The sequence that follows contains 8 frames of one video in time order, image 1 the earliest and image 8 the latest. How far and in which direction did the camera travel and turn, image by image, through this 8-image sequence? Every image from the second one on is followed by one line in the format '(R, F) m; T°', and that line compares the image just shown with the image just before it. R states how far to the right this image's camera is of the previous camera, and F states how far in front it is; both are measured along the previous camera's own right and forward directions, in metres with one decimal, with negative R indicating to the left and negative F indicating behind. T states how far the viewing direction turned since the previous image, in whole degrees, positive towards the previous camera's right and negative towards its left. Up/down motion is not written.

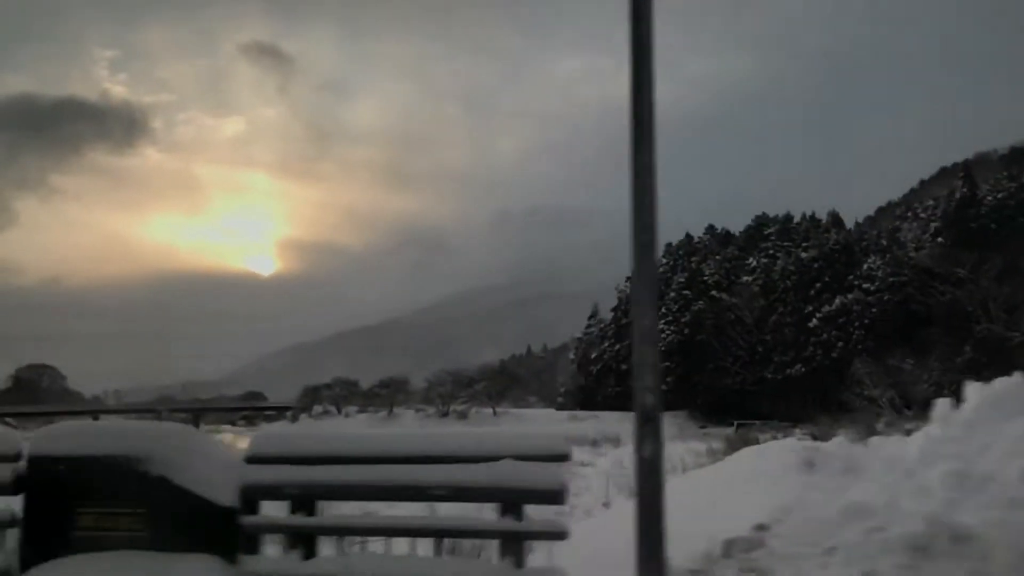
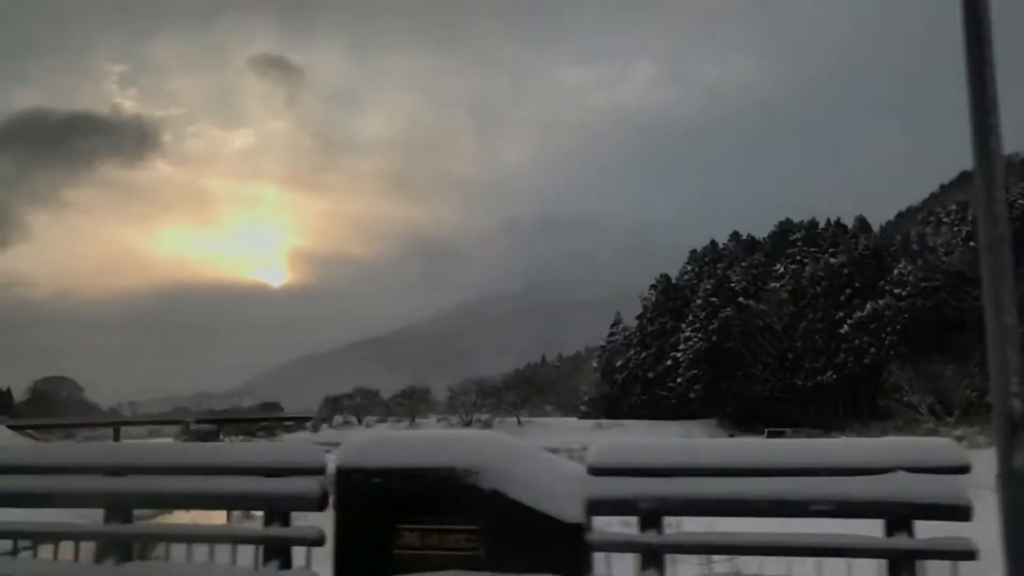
(-0.3, +0.1) m; -1°
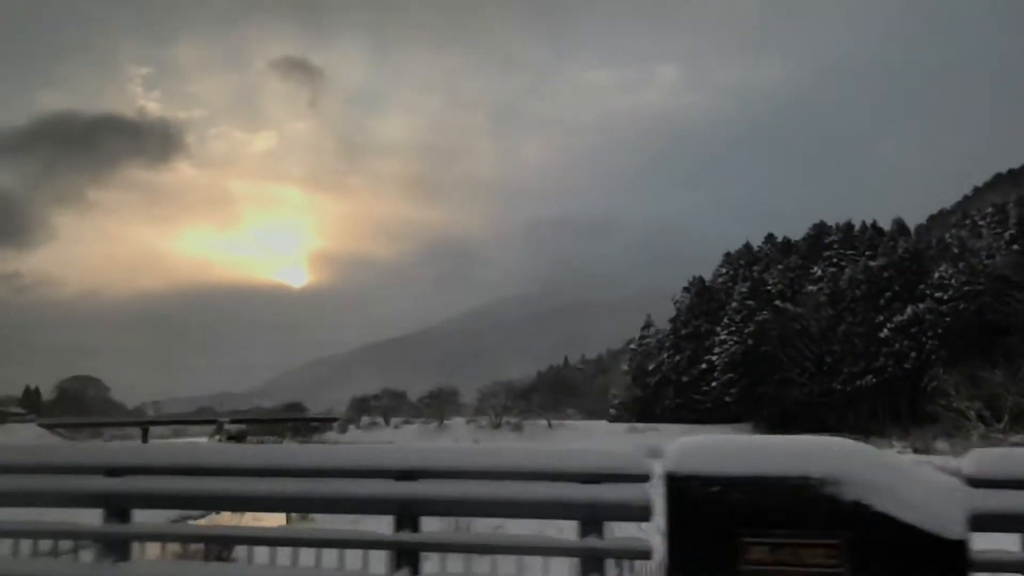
(-0.3, +0.1) m; -1°
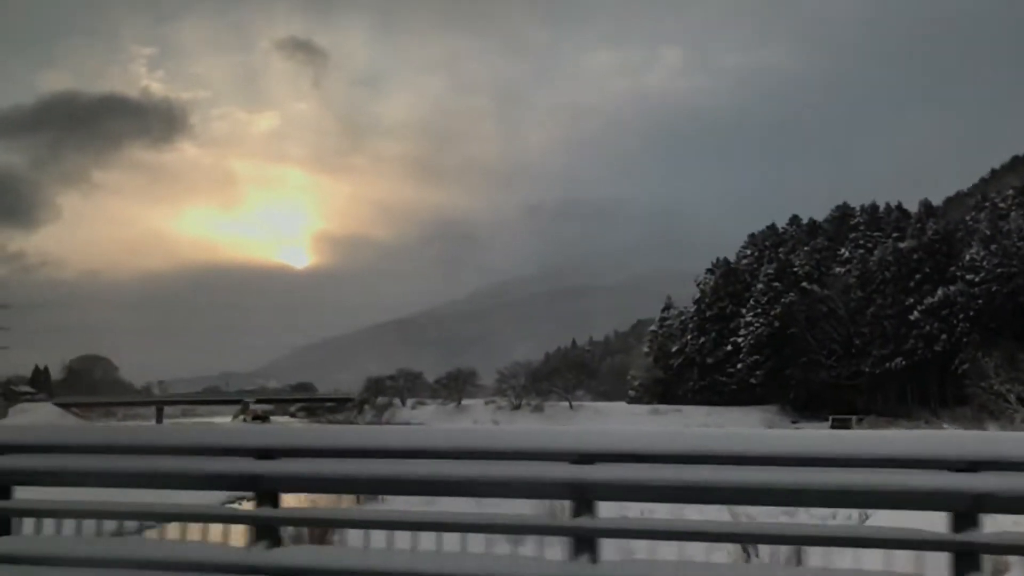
(-0.4, +0.1) m; 0°
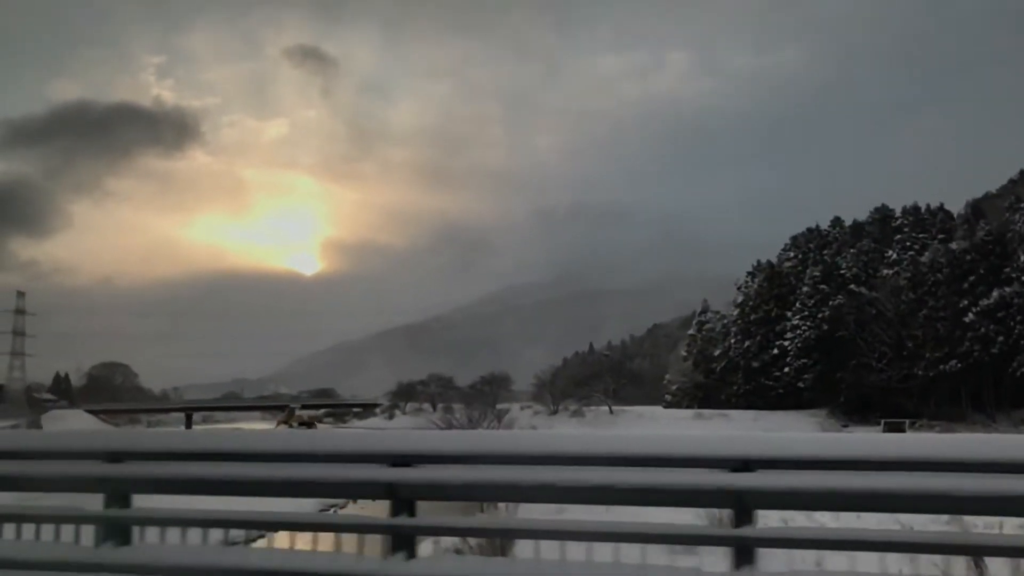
(-0.7, +0.1) m; -1°
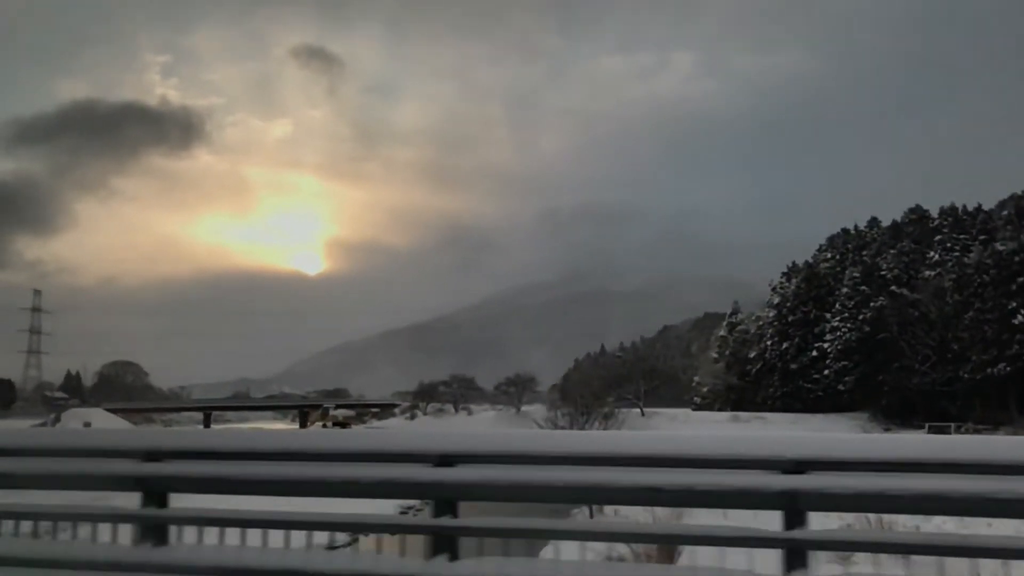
(-0.6, +0.2) m; 0°
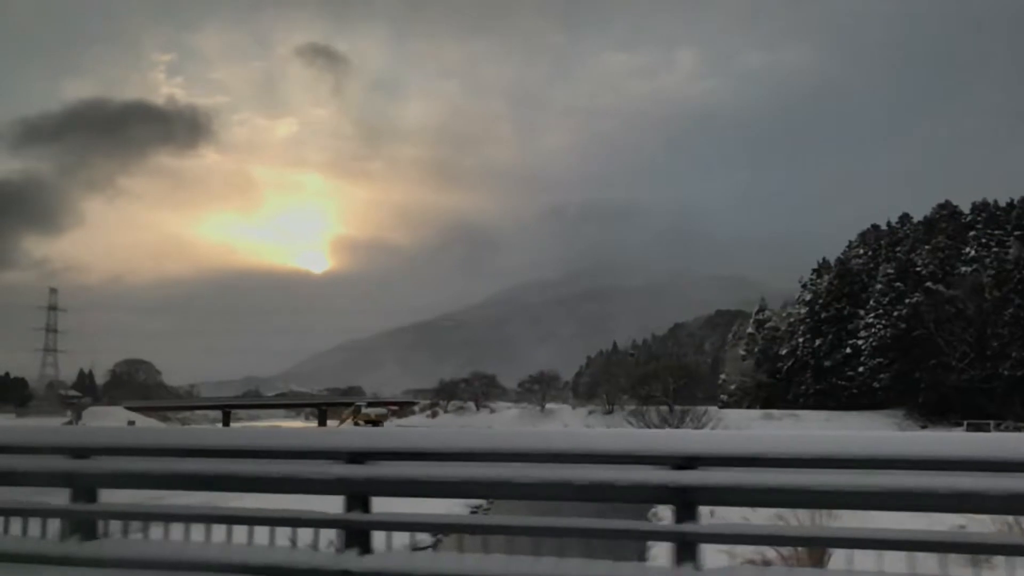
(-0.5, +0.1) m; 0°
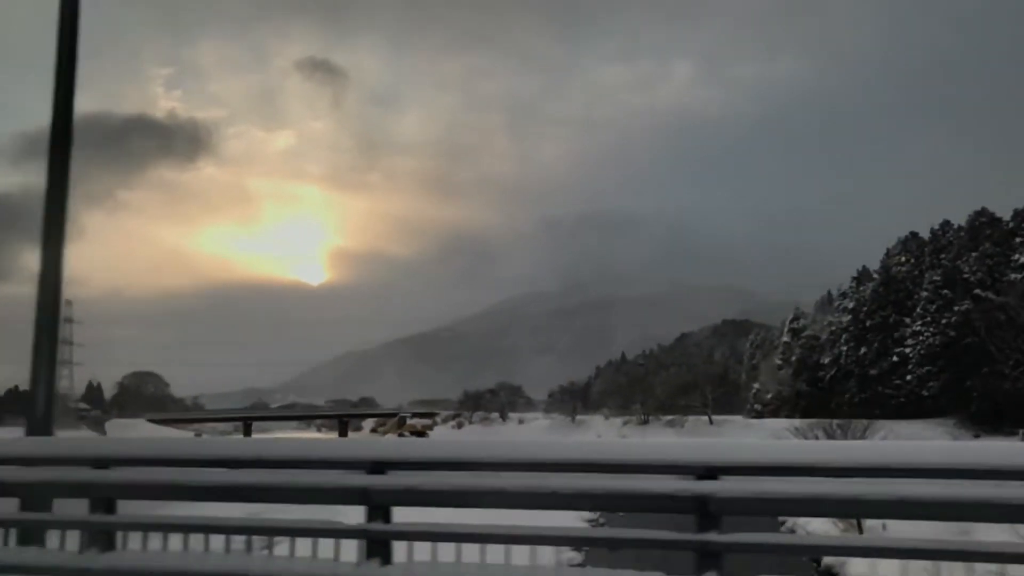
(-0.8, +0.1) m; 0°
